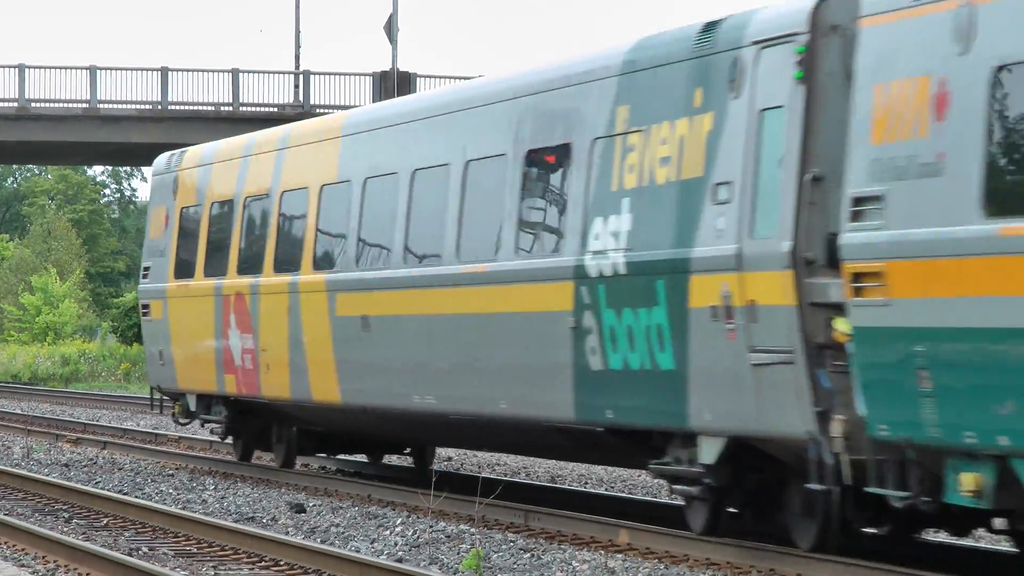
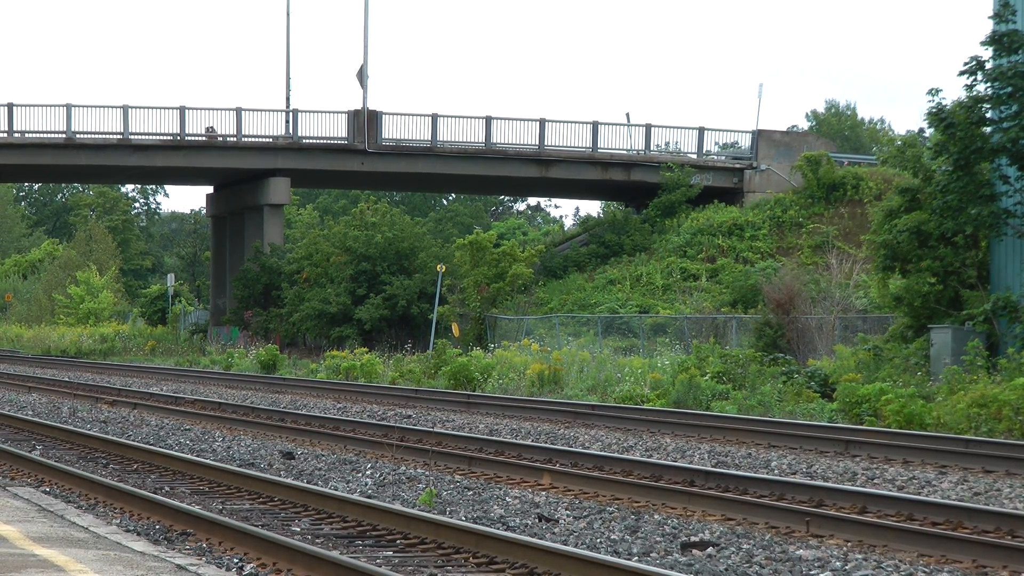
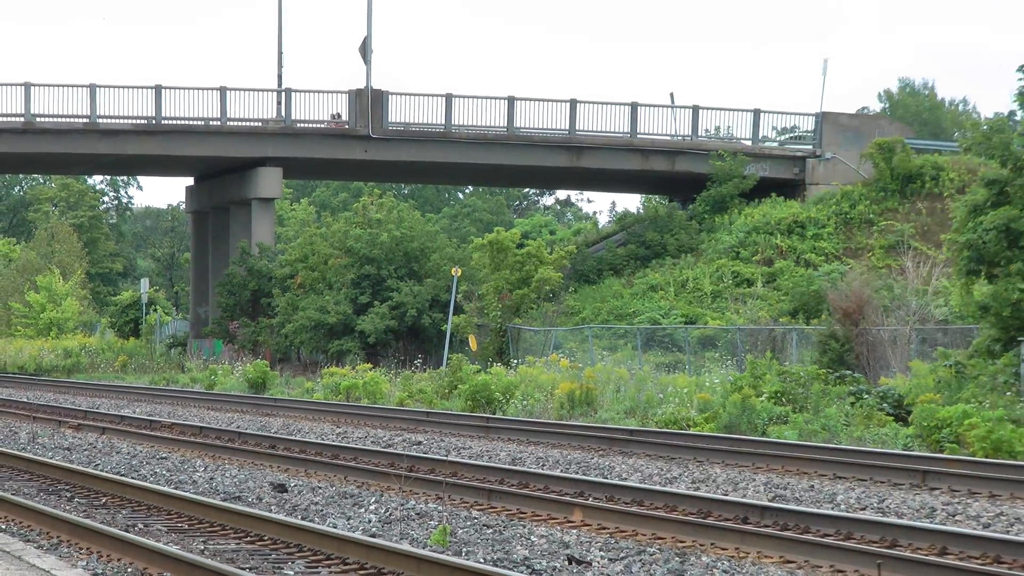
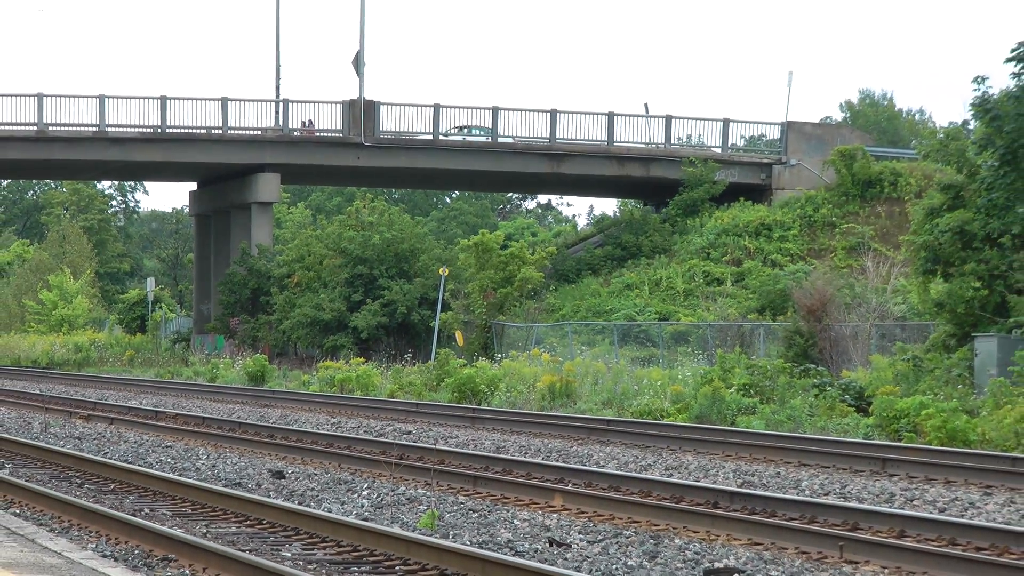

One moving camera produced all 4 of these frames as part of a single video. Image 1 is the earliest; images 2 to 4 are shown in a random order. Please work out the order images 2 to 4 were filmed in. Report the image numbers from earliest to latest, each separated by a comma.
3, 4, 2
